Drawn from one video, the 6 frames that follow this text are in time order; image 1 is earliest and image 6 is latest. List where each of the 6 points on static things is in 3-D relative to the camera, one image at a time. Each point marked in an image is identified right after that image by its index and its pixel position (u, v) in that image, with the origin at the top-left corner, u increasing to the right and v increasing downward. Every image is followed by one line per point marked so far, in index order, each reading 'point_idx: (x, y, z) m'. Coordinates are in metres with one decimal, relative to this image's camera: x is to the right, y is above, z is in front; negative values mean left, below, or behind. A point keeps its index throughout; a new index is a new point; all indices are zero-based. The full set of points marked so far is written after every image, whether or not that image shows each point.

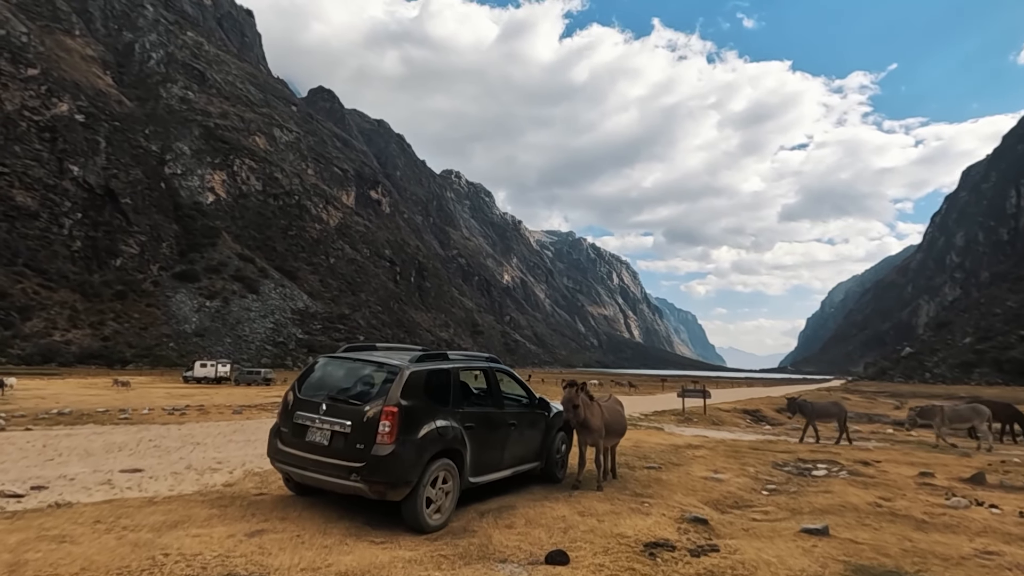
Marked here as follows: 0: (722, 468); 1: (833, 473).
0: (+4.6, -4.0, +13.9) m
1: (+7.3, -4.2, +14.4) m
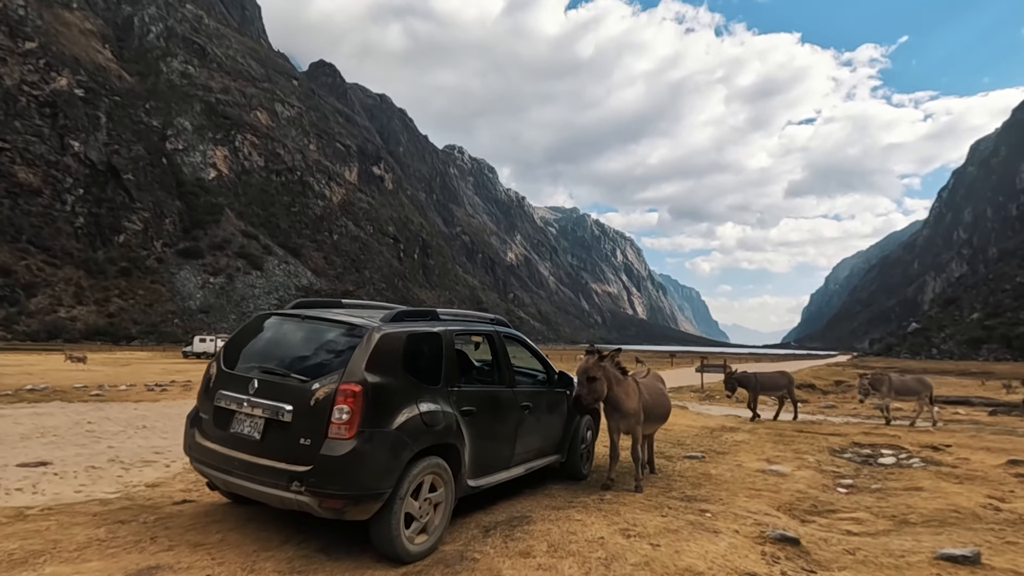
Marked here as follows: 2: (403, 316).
0: (+4.8, -3.1, +11.6) m
1: (+7.5, -3.3, +12.0) m
2: (-1.0, -0.3, +6.1) m
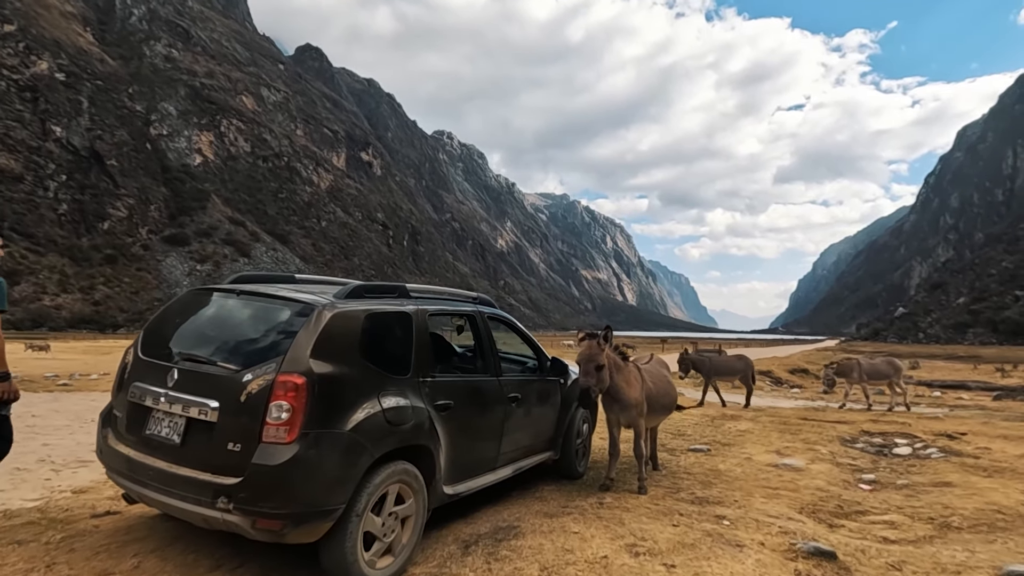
0: (+4.6, -2.7, +10.7) m
1: (+7.3, -2.9, +11.2) m
2: (-1.1, 0.0, +5.1) m
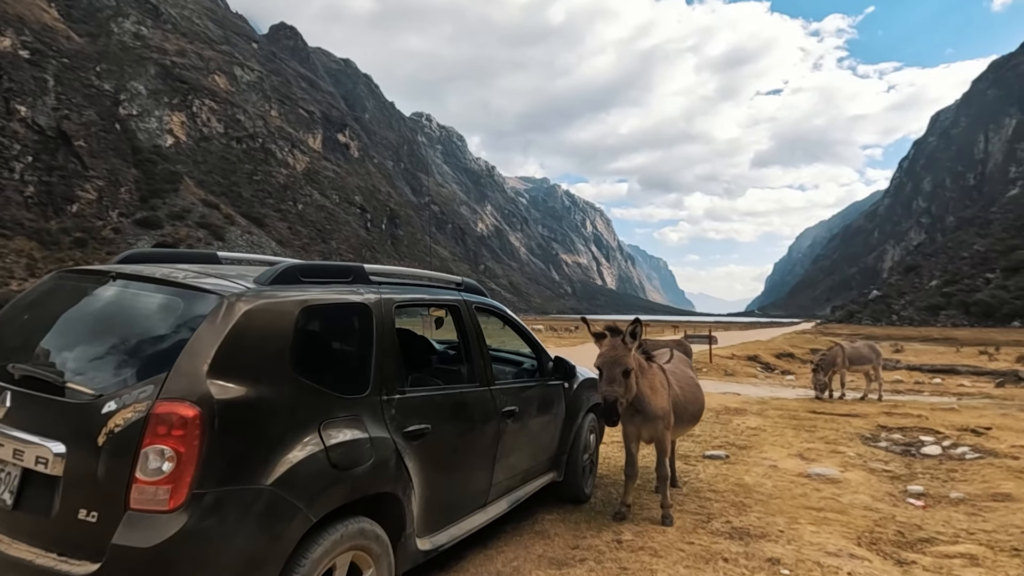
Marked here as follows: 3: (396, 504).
0: (+4.5, -2.5, +9.5) m
1: (+7.1, -2.6, +10.0) m
2: (-1.1, +0.1, +3.6) m
3: (-0.6, -1.2, +3.5) m
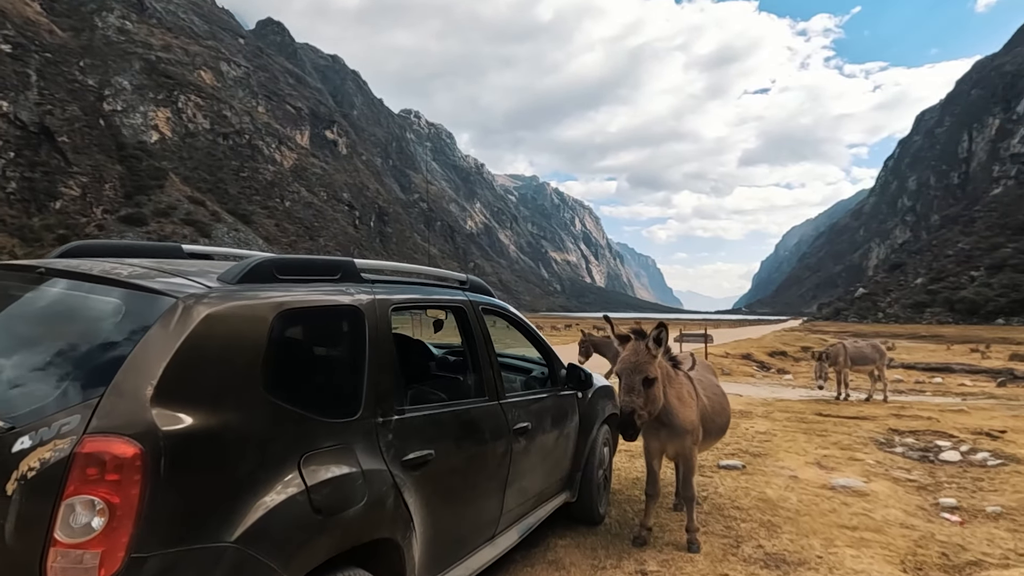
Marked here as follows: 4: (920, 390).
0: (+4.5, -2.4, +9.0) m
1: (+7.1, -2.6, +9.6) m
2: (-1.0, +0.1, +3.0) m
3: (-0.5, -1.2, +2.9) m
4: (+12.7, -3.2, +19.9) m
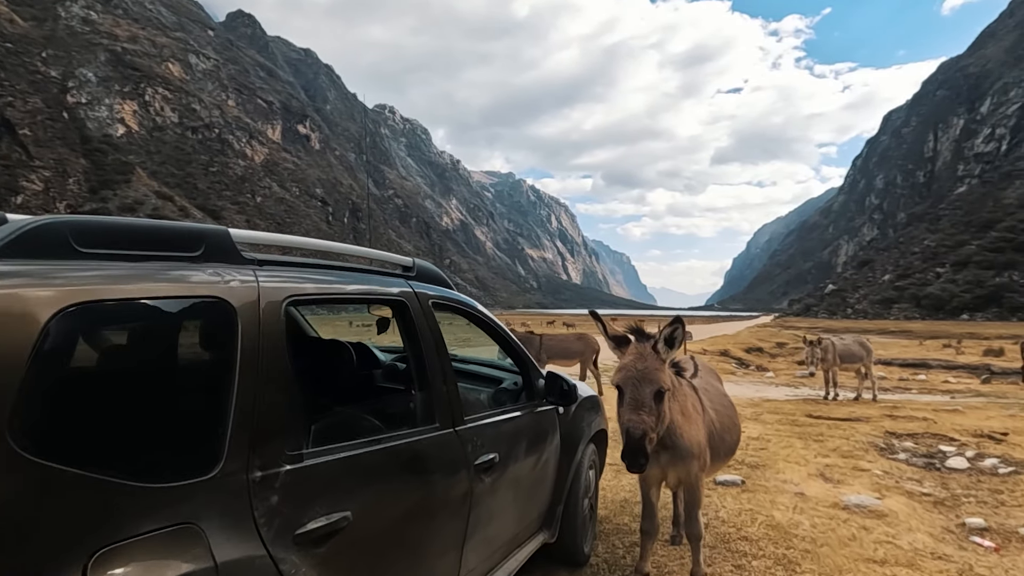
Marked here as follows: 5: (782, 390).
0: (+4.1, -2.3, +8.1) m
1: (+6.7, -2.5, +8.8) m
2: (-1.2, +0.1, +1.9) m
3: (-0.7, -1.1, +1.9) m
4: (+11.9, -3.0, +19.3) m
5: (+7.9, -3.0, +18.4) m
